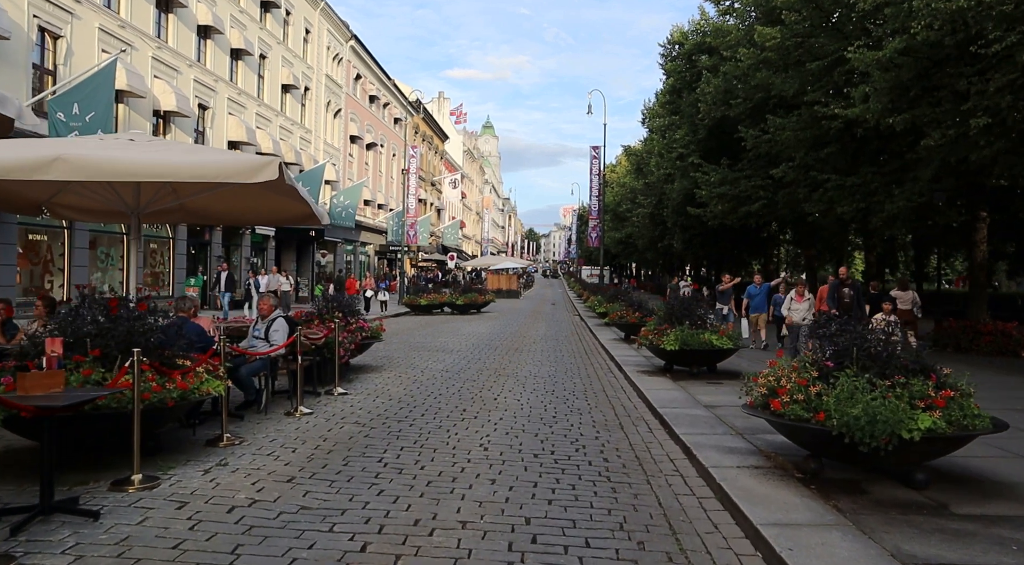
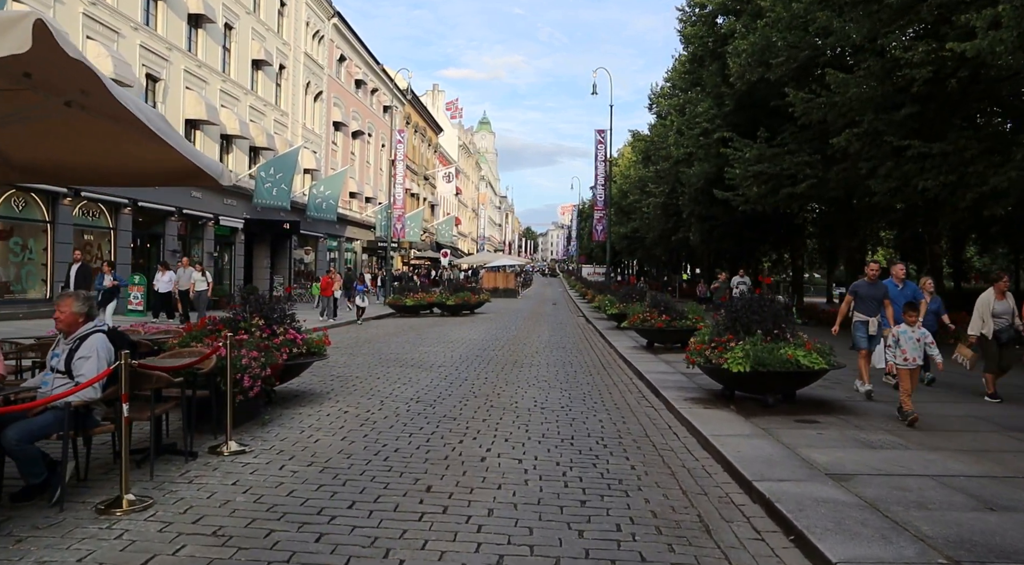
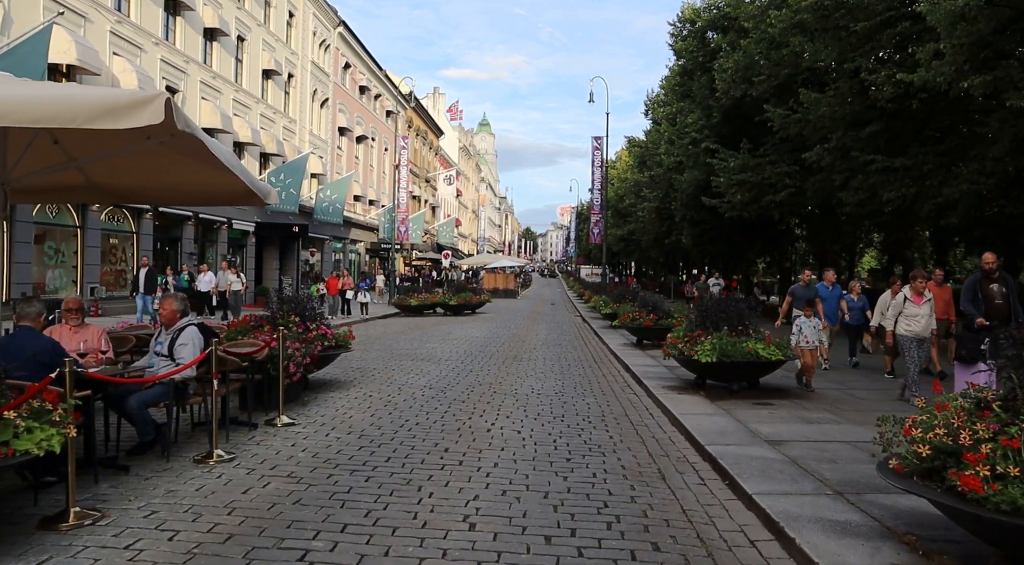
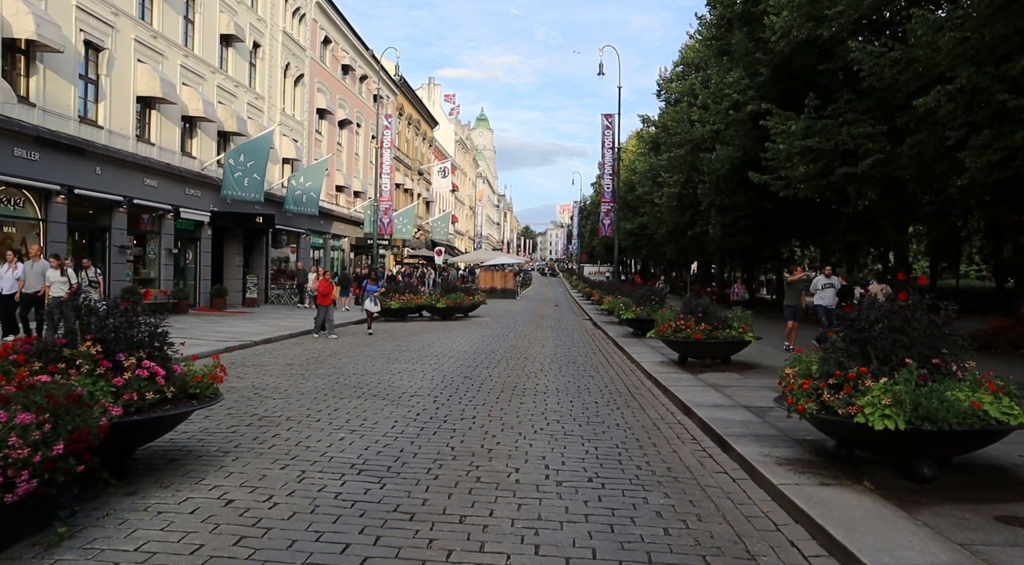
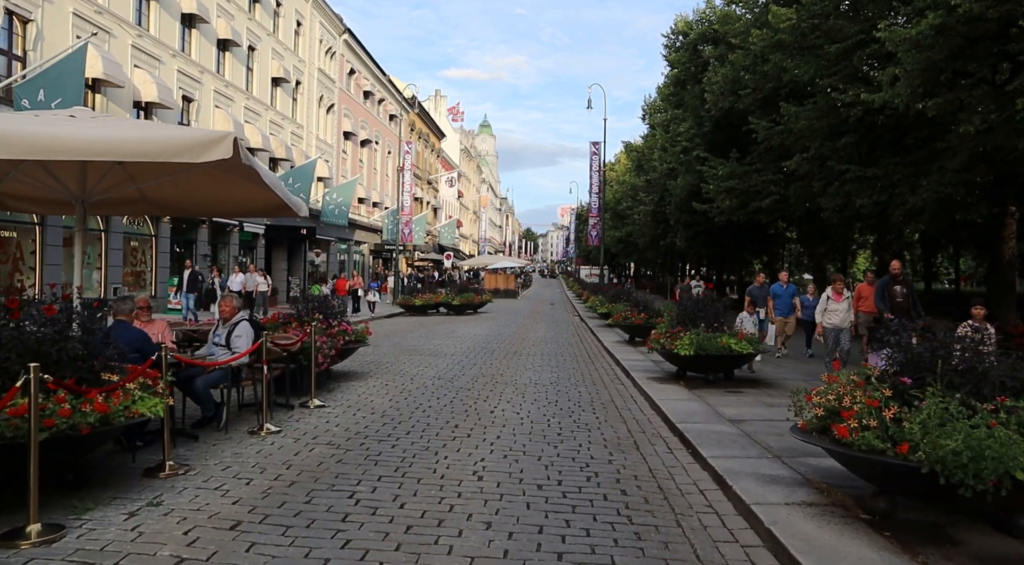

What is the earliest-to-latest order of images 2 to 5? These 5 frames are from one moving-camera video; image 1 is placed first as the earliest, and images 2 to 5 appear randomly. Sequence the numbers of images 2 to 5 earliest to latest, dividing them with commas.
5, 3, 2, 4
